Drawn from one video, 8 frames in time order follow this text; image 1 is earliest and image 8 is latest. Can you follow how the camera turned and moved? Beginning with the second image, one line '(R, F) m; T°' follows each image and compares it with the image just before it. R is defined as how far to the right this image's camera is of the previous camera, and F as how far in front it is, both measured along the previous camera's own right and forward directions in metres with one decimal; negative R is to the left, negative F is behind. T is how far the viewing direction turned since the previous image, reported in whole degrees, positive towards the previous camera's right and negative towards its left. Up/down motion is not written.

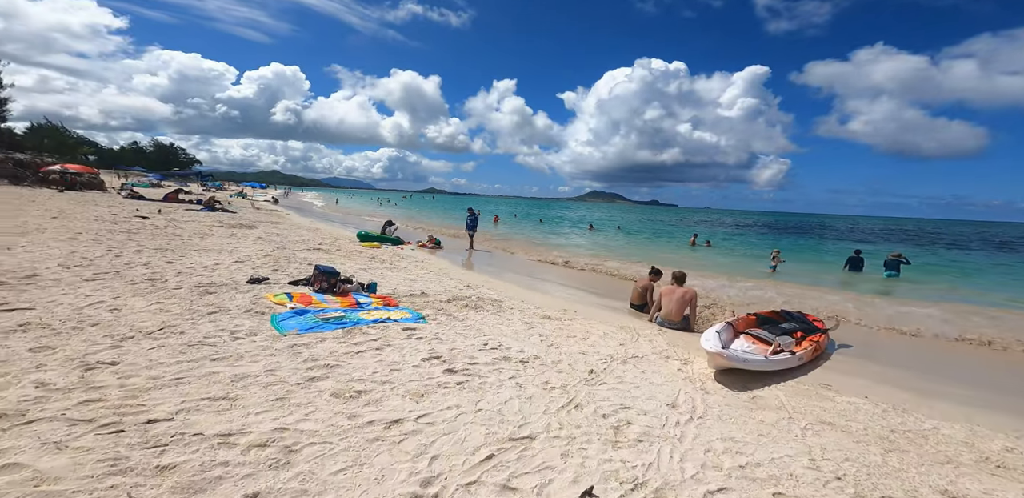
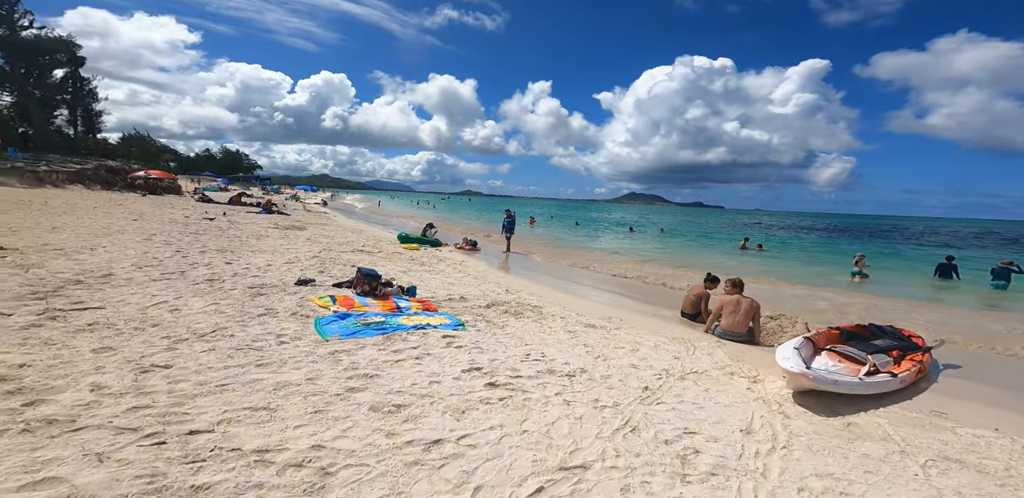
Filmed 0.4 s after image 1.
(-0.1, +0.3) m; -5°
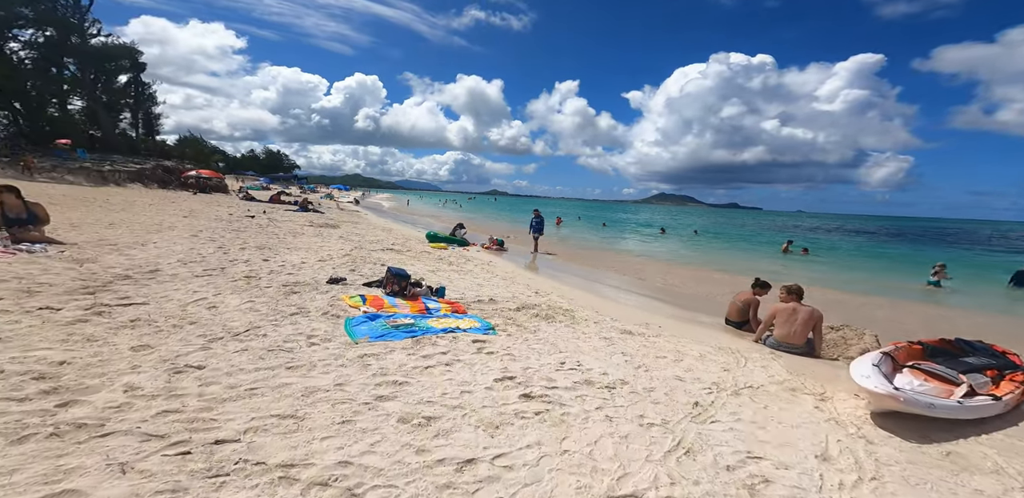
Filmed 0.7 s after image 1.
(-0.1, +0.3) m; -3°
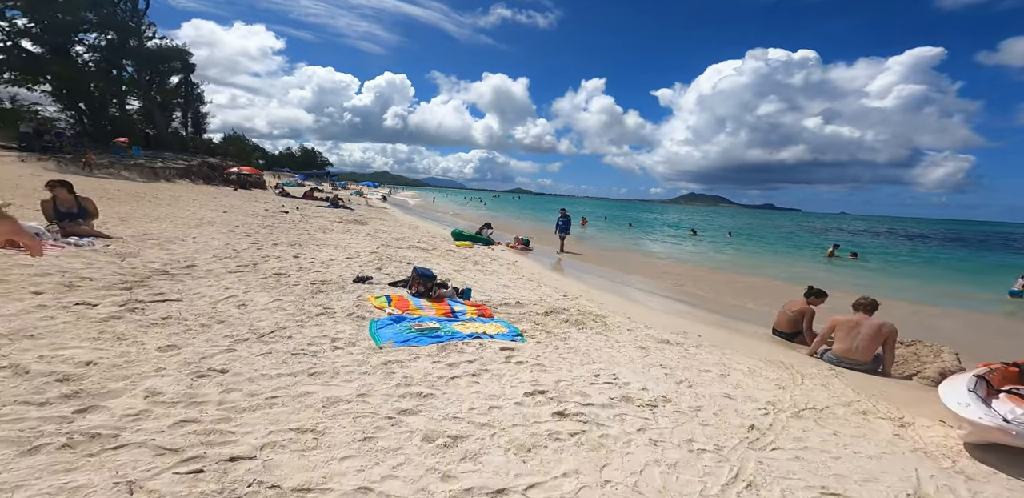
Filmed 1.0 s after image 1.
(-0.1, +0.3) m; -3°
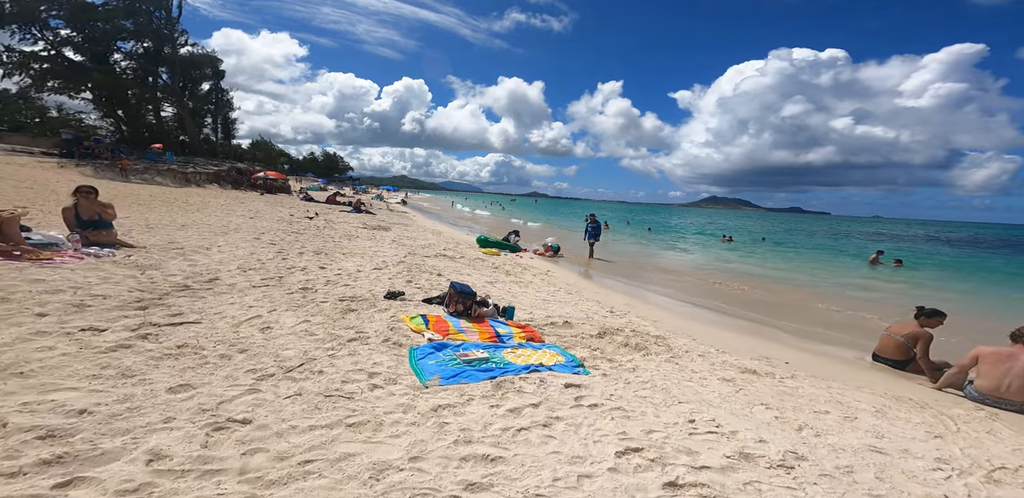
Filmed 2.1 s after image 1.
(-0.5, +0.9) m; -2°
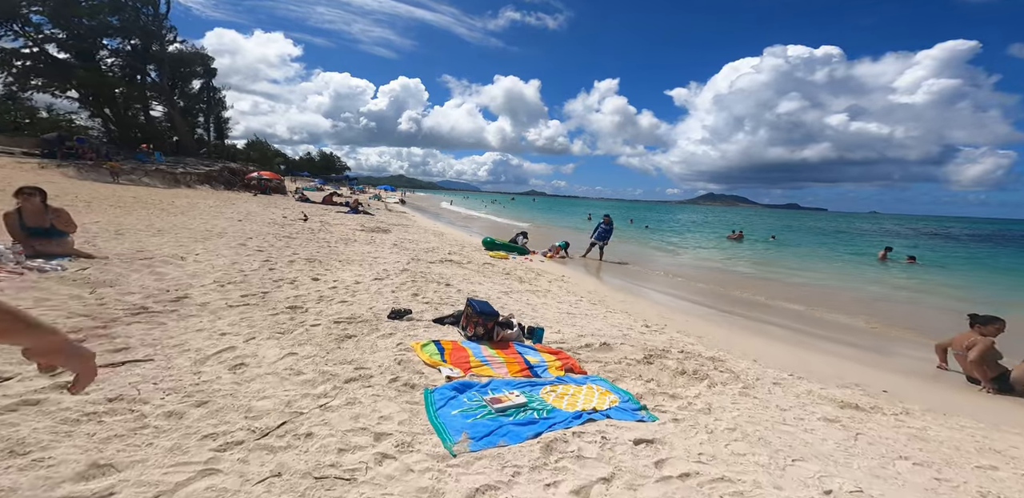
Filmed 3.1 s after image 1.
(-0.4, +1.3) m; 0°
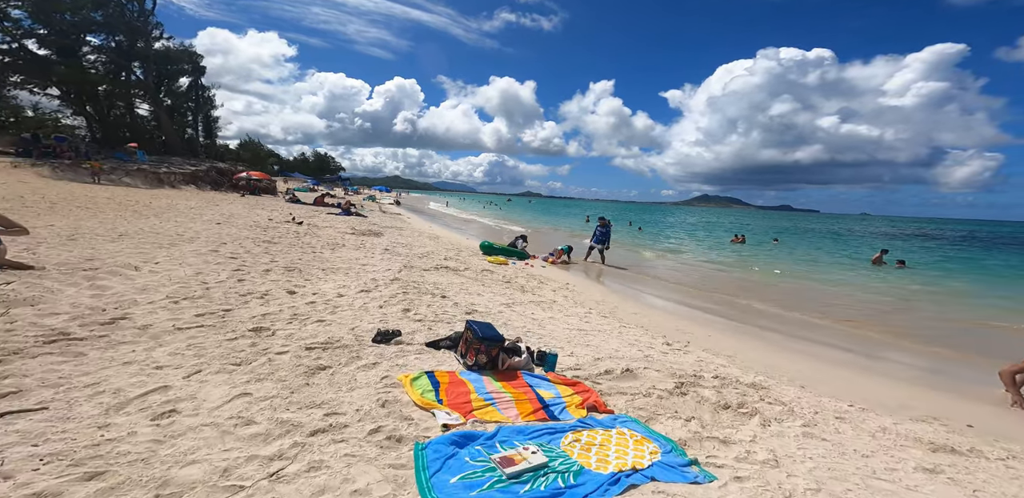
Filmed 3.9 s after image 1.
(-0.2, +1.1) m; +1°
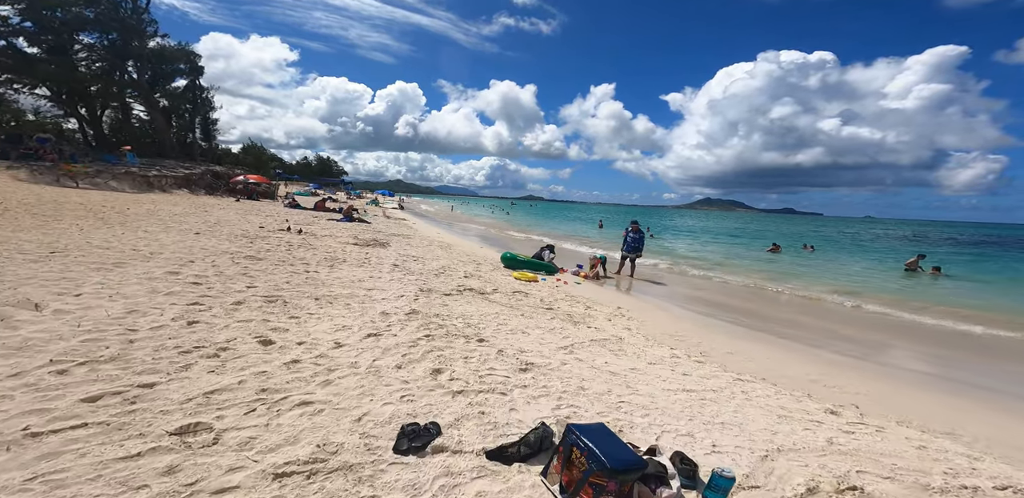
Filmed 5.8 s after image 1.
(-0.9, +2.5) m; 0°
